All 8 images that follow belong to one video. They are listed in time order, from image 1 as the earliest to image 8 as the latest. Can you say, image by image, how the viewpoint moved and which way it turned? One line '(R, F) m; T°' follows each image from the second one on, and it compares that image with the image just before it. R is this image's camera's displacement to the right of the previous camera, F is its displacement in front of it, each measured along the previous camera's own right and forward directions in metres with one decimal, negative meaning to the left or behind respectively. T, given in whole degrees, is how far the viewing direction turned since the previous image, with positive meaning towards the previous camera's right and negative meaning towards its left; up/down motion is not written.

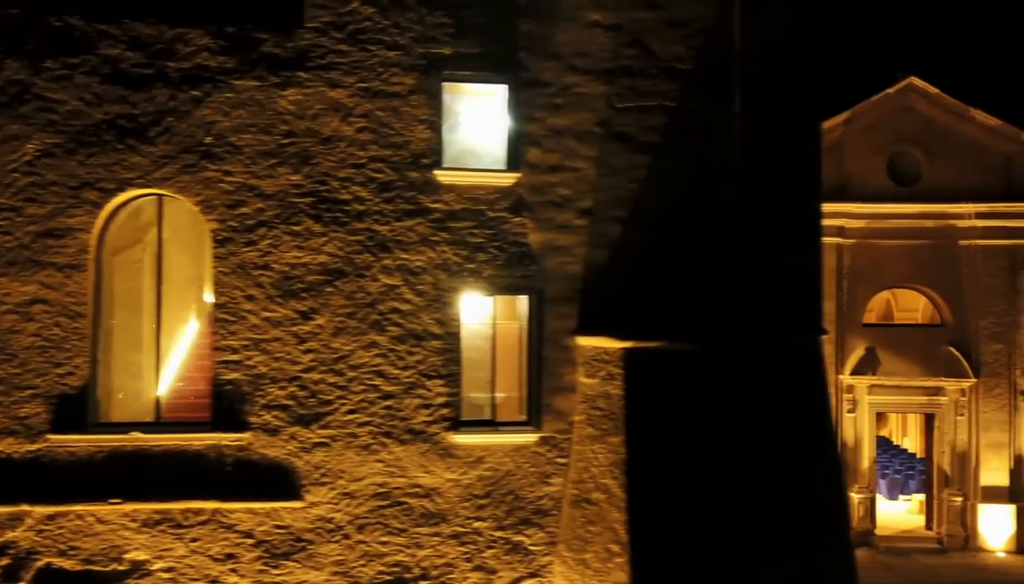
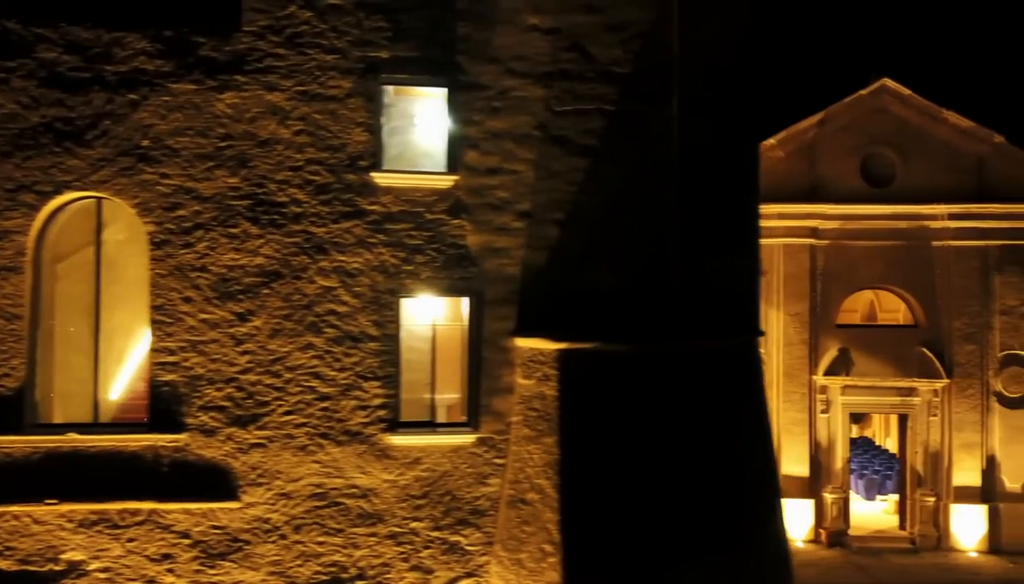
(+0.7, -0.1) m; 0°
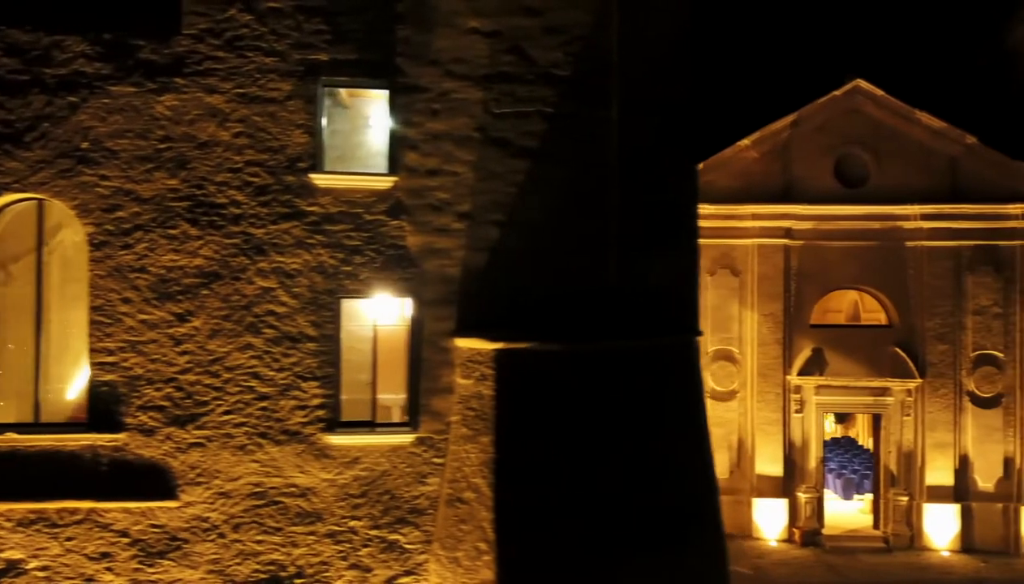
(+0.7, -0.1) m; 0°
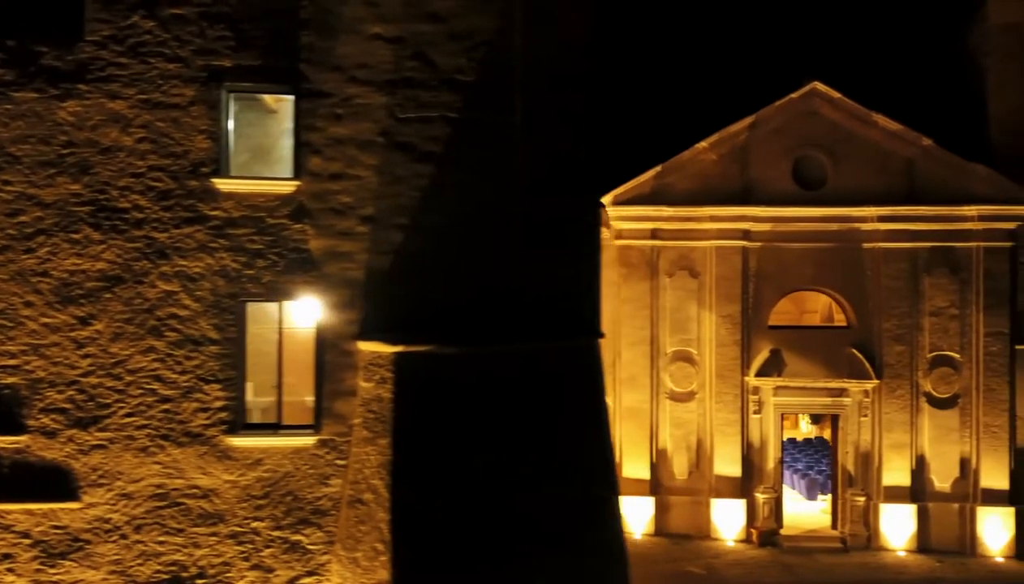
(+1.1, -0.1) m; 0°
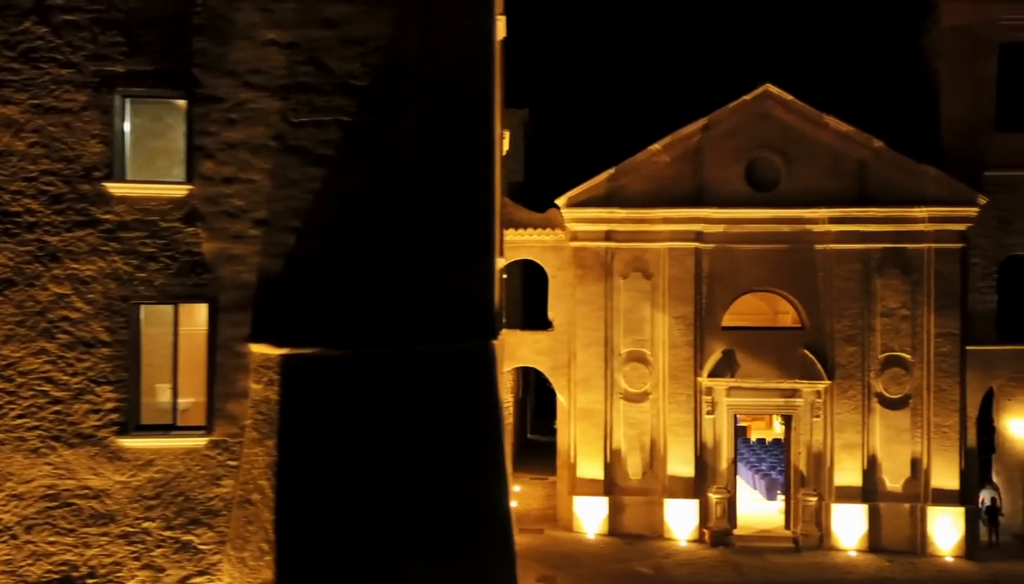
(+1.3, -0.1) m; 0°
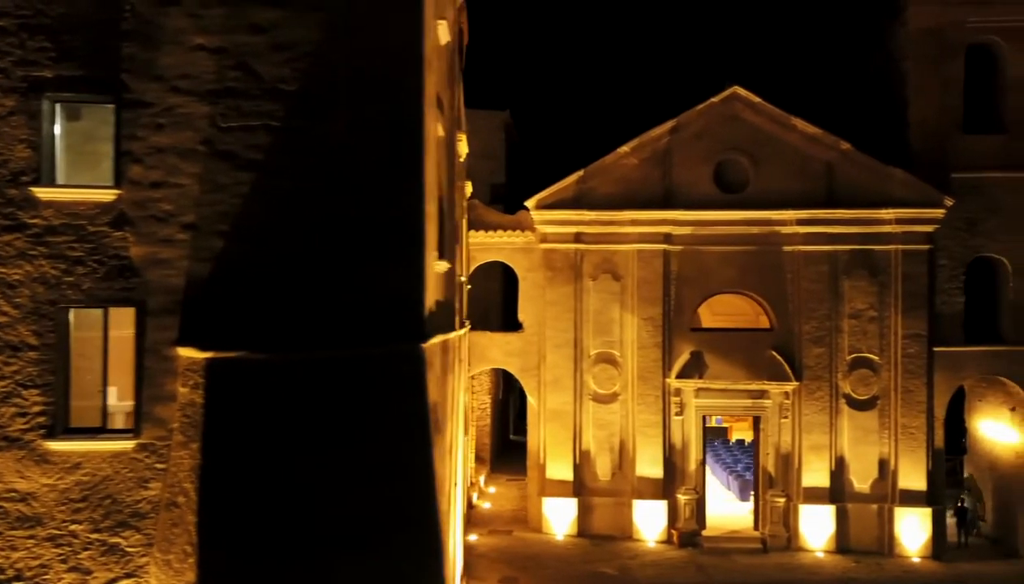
(+0.9, -0.1) m; 0°
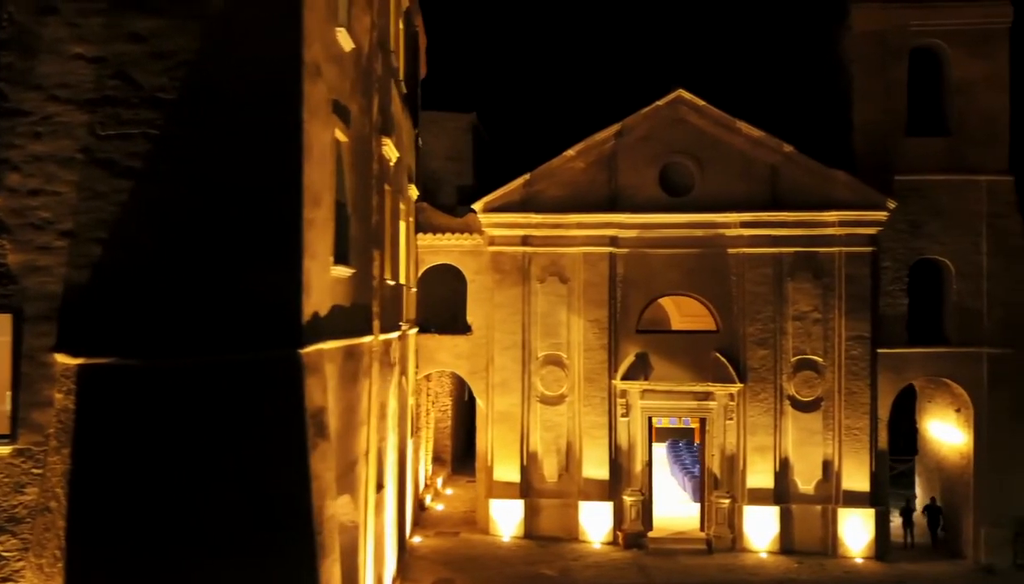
(+1.5, -0.1) m; 0°
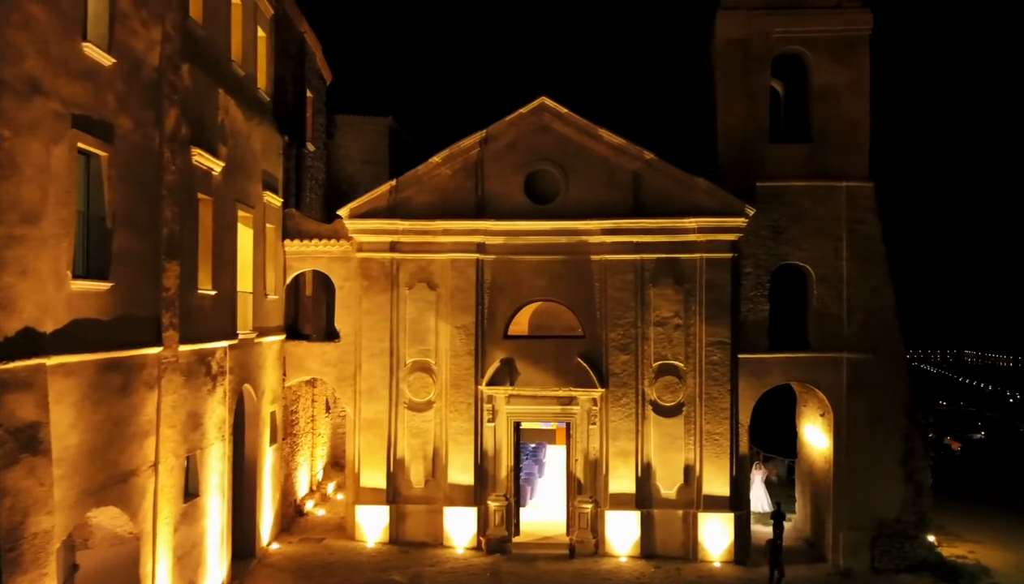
(+3.7, -0.1) m; 0°
